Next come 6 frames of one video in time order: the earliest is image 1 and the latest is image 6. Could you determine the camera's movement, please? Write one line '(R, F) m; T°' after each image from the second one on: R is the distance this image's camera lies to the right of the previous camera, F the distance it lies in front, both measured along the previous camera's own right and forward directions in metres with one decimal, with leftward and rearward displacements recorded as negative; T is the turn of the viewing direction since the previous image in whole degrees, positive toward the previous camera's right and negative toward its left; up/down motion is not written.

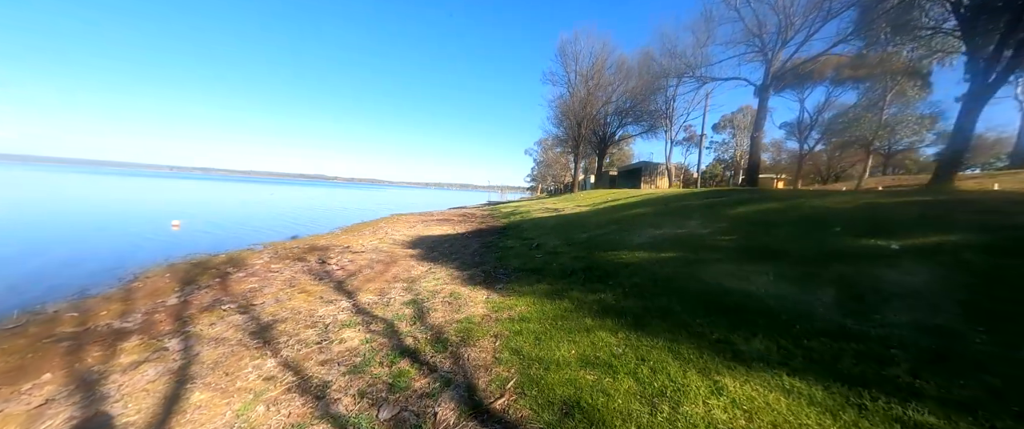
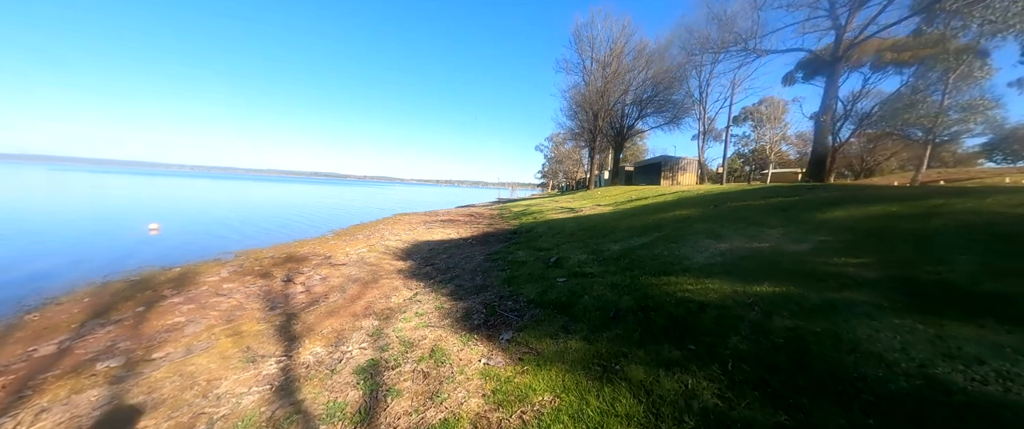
(0.0, +2.1) m; -2°
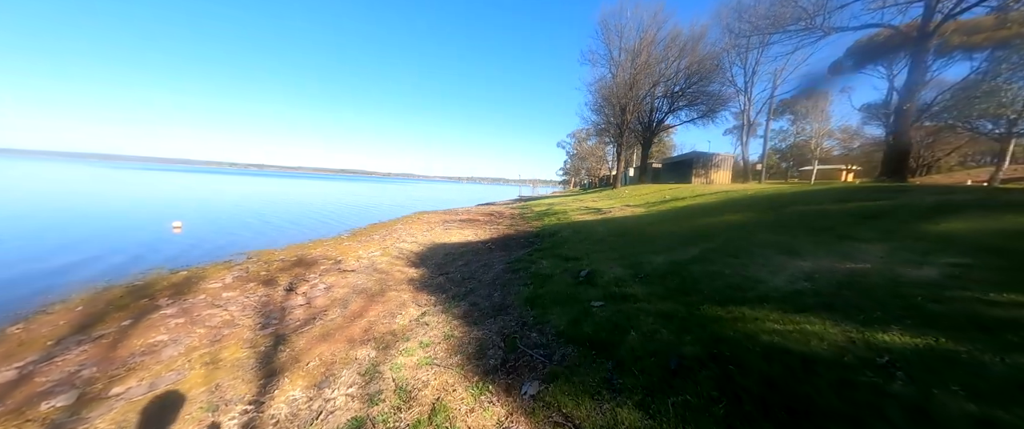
(-0.1, +1.0) m; -4°
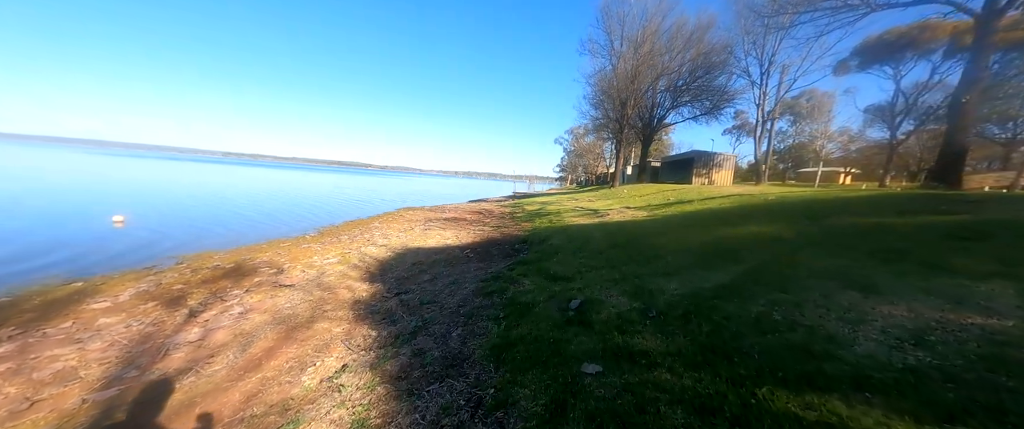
(+0.4, +1.6) m; +1°
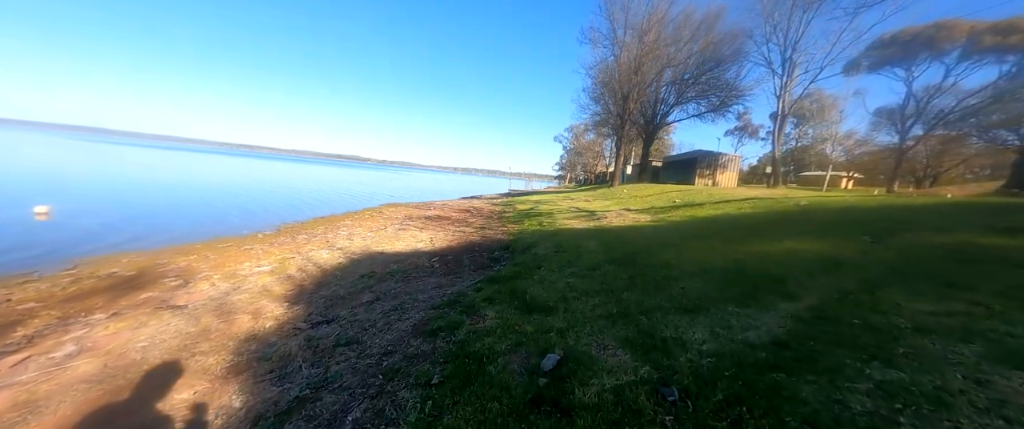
(+0.6, +1.7) m; 0°
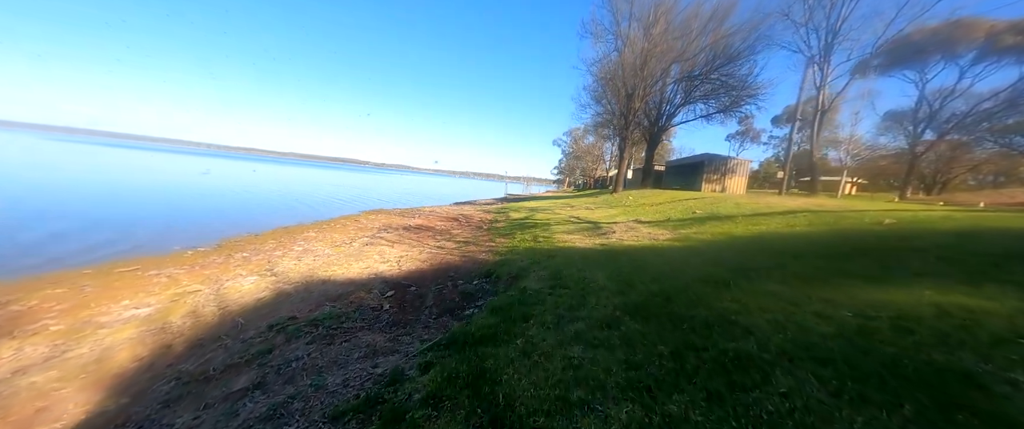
(+0.4, +2.1) m; 0°
